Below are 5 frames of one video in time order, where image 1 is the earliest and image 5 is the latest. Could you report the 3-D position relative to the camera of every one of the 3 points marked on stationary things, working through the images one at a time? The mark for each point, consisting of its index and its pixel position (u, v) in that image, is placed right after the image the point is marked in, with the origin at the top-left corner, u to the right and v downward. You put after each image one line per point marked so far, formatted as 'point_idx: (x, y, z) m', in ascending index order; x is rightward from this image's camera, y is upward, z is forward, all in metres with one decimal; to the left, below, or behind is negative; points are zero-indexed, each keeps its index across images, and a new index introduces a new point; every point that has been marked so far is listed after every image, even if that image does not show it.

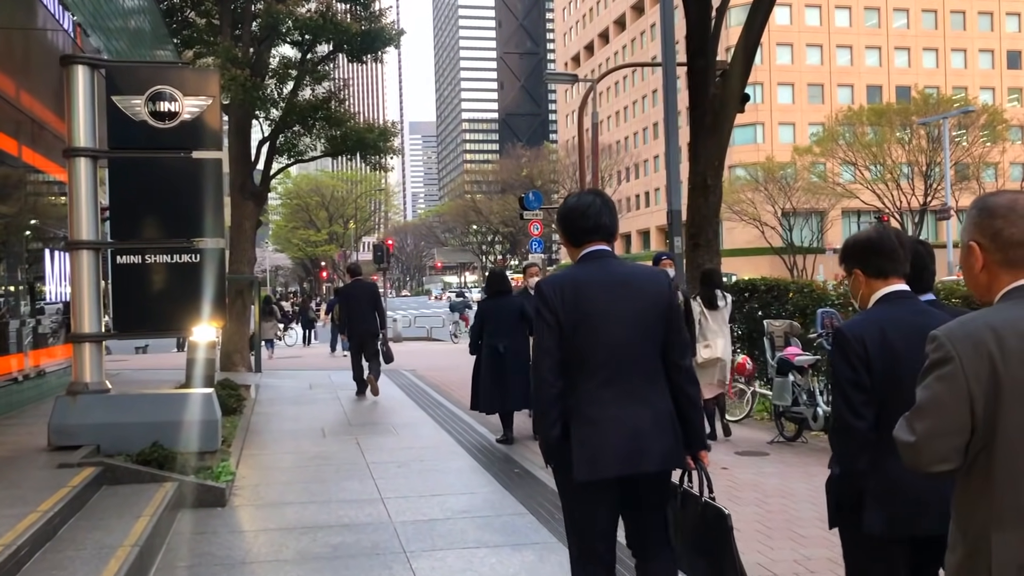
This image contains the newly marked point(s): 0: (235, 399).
0: (-2.7, -1.1, +8.9) m
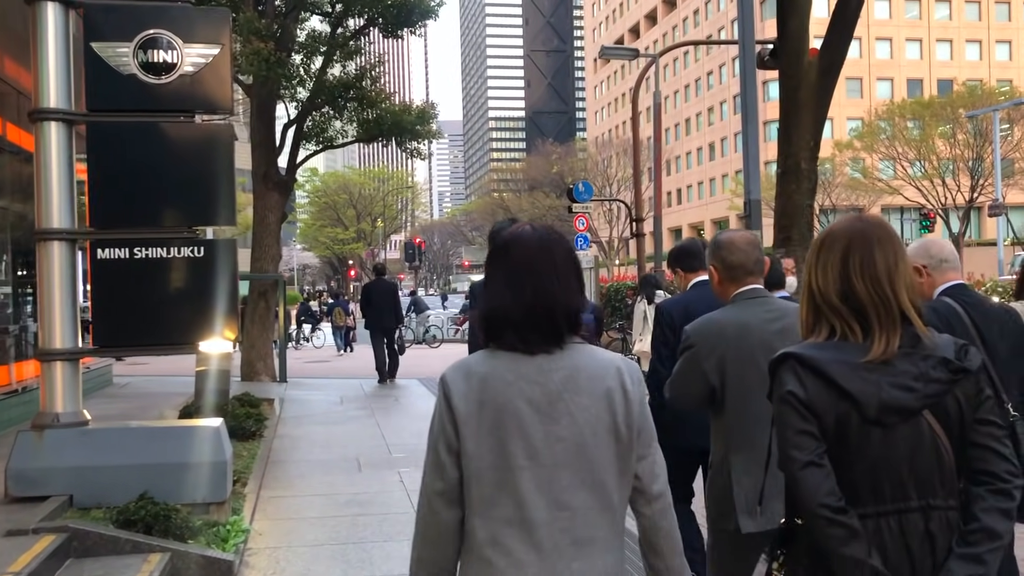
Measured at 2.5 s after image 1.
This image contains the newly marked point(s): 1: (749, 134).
0: (-2.2, -1.1, +7.6) m
1: (+2.8, +1.8, +10.7) m
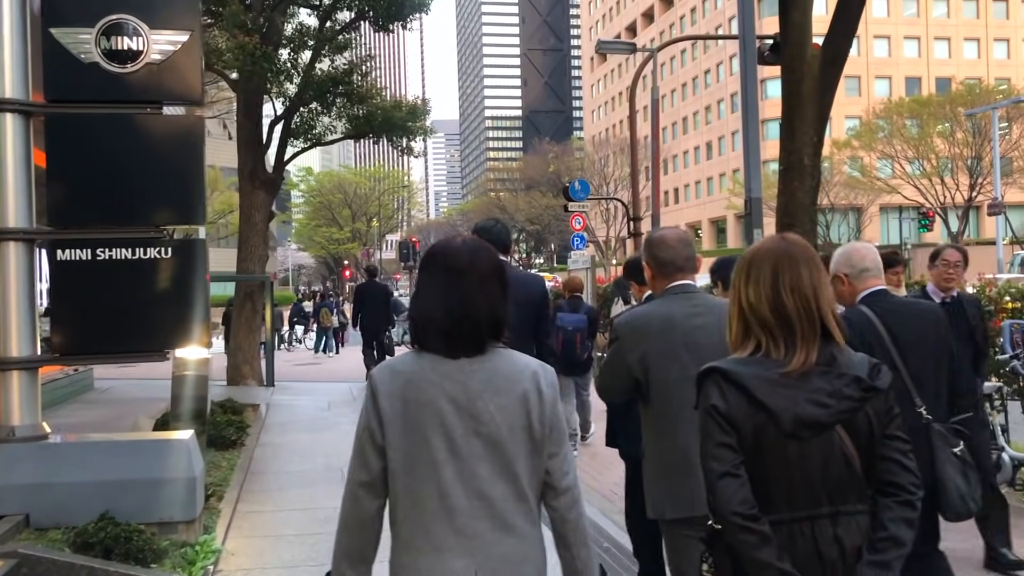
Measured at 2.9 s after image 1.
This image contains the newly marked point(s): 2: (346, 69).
0: (-2.2, -1.1, +7.3) m
1: (+2.7, +1.8, +10.4) m
2: (-2.1, +2.8, +11.8) m
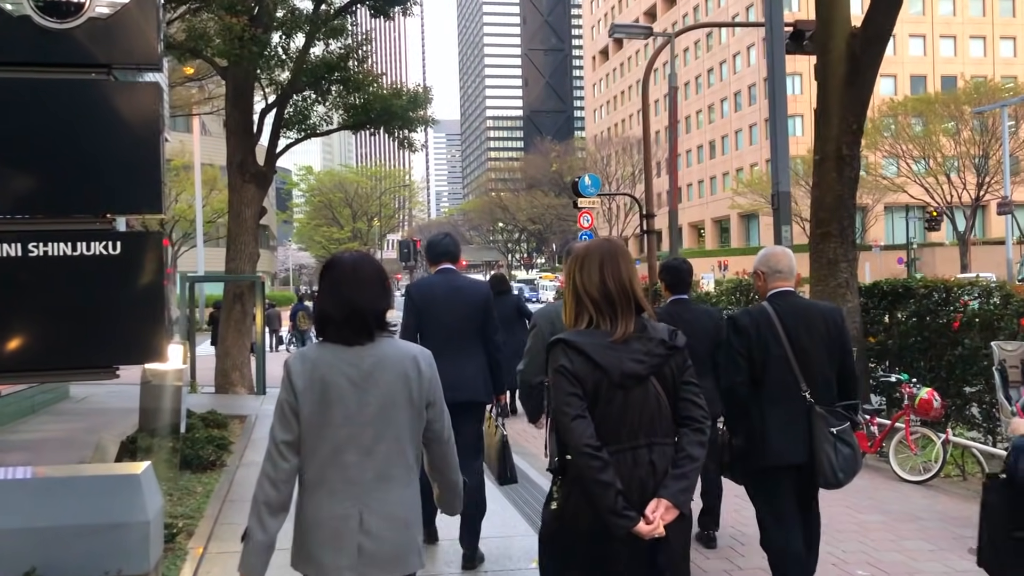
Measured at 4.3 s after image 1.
0: (-2.1, -1.1, +6.5) m
1: (+2.8, +1.8, +9.6) m
2: (-2.0, +2.8, +11.0) m
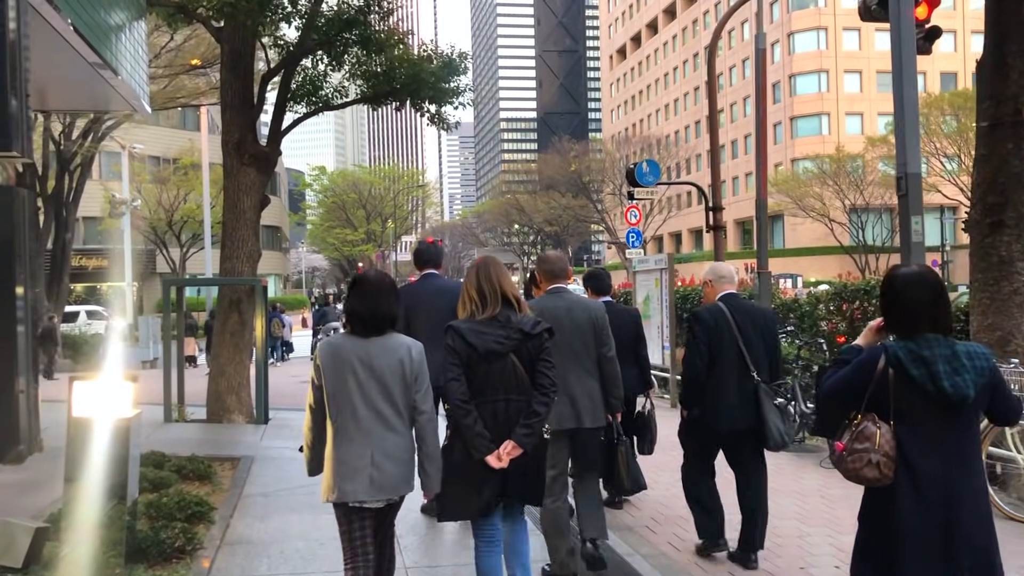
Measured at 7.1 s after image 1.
0: (-1.7, -1.2, +4.6) m
1: (+3.3, +1.7, +7.6) m
2: (-1.5, +2.8, +9.1) m
